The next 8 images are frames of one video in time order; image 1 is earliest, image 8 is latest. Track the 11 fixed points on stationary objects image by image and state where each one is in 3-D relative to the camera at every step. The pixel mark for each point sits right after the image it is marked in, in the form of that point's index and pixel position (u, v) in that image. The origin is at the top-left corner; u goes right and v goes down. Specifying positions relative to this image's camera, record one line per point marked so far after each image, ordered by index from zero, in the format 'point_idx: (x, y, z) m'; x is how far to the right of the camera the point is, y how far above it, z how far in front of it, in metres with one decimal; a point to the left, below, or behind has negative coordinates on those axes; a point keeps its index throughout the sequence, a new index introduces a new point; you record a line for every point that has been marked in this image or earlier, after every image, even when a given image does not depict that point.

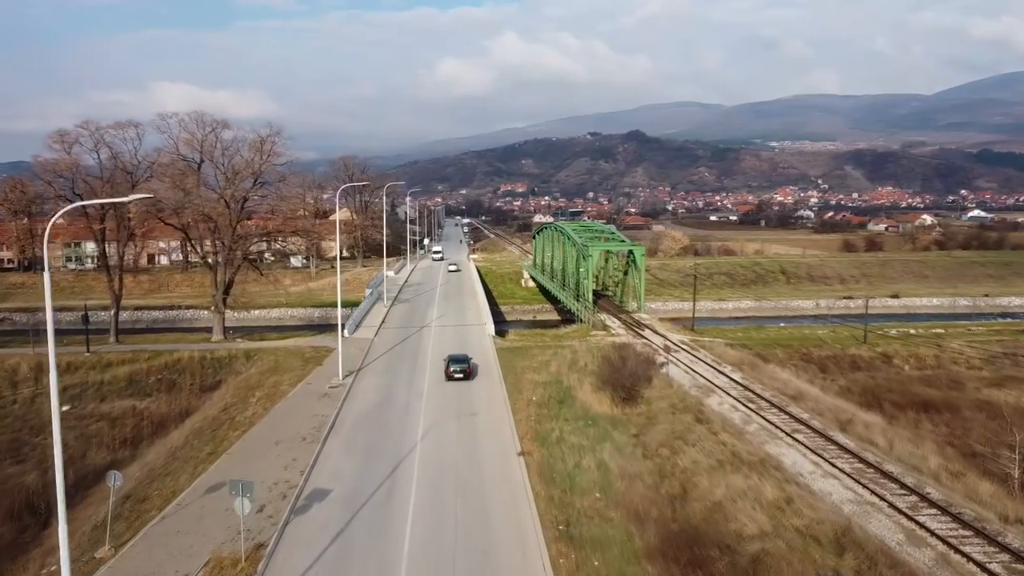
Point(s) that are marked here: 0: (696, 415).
0: (+4.2, -2.9, +18.5) m
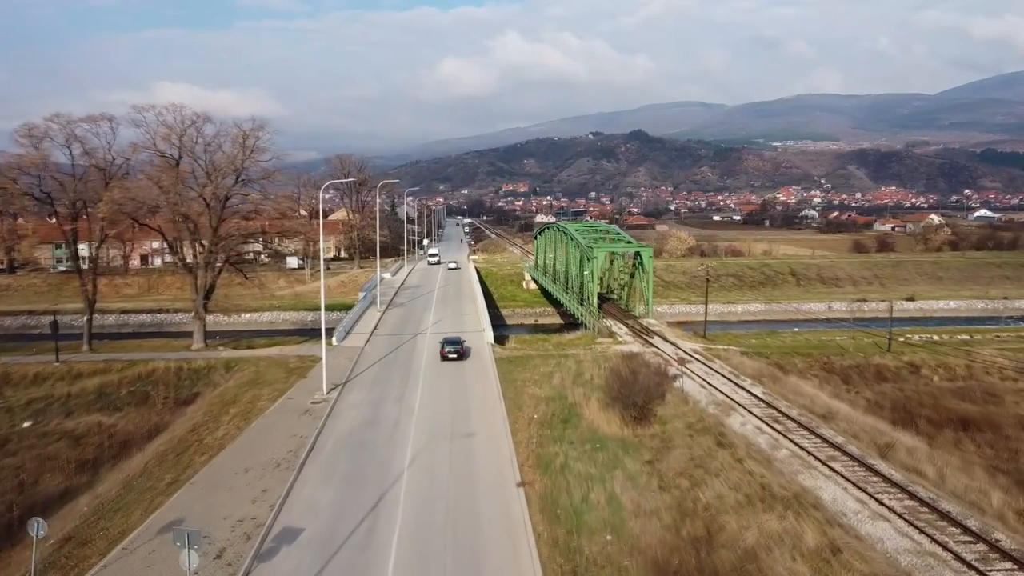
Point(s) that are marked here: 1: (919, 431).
0: (+4.2, -3.1, +16.5) m
1: (+9.8, -3.4, +19.3) m
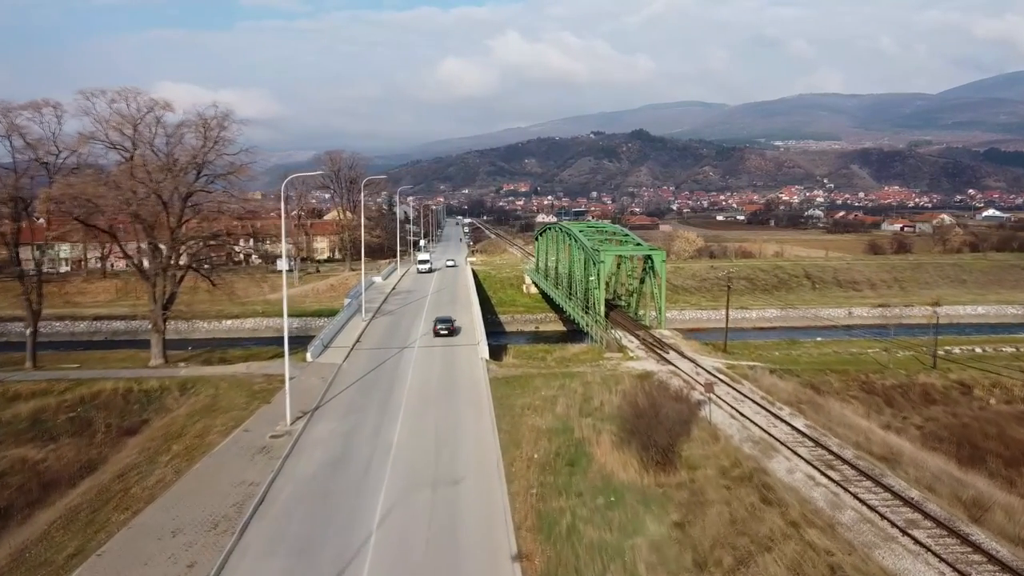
0: (+4.1, -3.4, +13.4) m
1: (+9.7, -3.7, +16.1) m
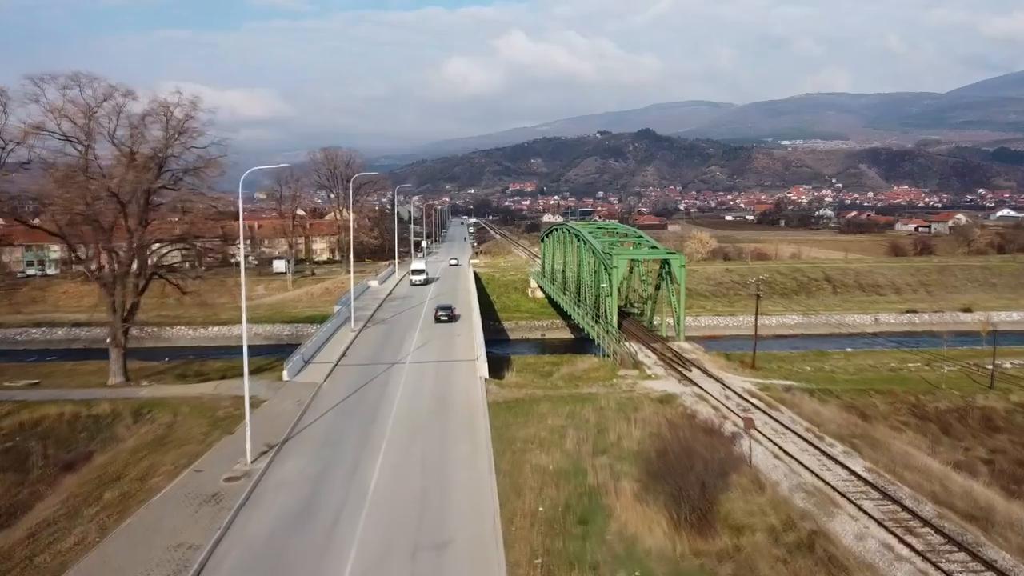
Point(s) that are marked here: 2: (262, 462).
0: (+4.1, -3.6, +10.5) m
1: (+9.7, -4.0, +13.2) m
2: (-4.8, -3.3, +15.4) m
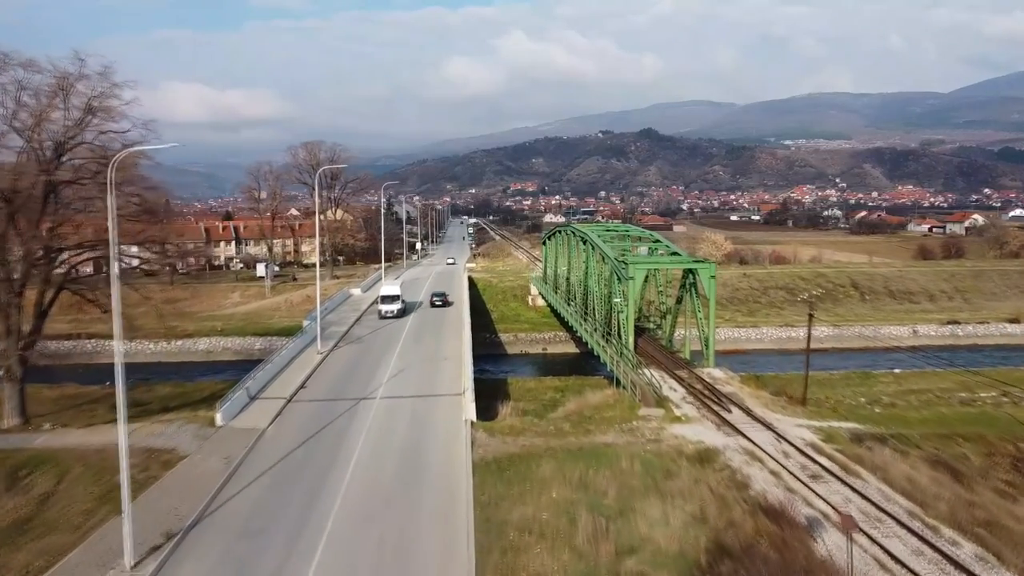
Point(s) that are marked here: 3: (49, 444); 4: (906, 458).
0: (+4.0, -4.1, +6.0) m
1: (+9.6, -4.4, +8.7) m
2: (-4.9, -3.8, +10.9) m
3: (-9.6, -3.2, +16.5) m
4: (+7.6, -3.3, +15.5) m
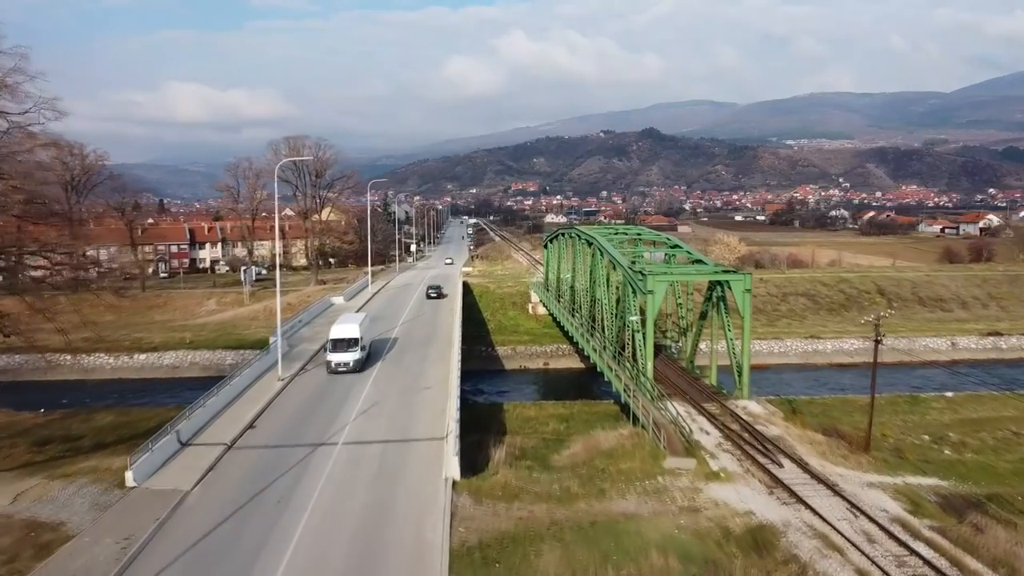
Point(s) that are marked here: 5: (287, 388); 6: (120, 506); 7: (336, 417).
0: (+3.8, -4.4, +2.3) m
1: (+9.4, -4.8, +4.9) m
2: (-5.1, -4.1, +7.2) m
3: (-9.7, -3.6, +12.8) m
4: (+7.5, -3.7, +11.7) m
5: (-5.6, -2.5, +20.1) m
6: (-6.1, -3.4, +12.8) m
7: (-3.8, -2.8, +17.6) m
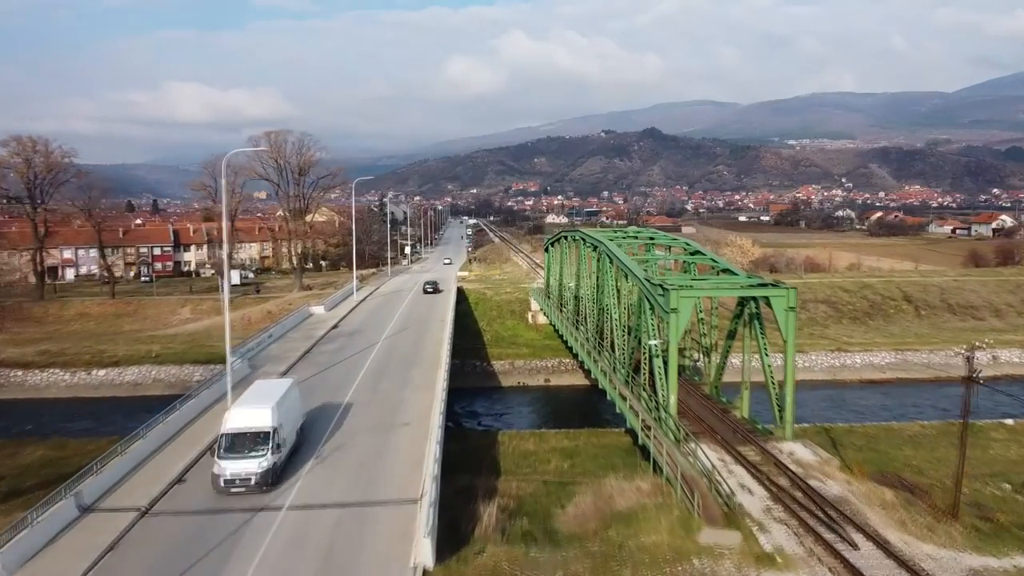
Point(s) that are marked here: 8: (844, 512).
0: (+3.7, -4.8, -1.1) m
1: (+9.3, -5.1, +1.6) m
2: (-5.2, -4.5, +3.9) m
3: (-9.8, -3.9, +9.5) m
4: (+7.3, -4.0, +8.4) m
5: (-5.7, -2.8, +16.8) m
6: (-6.3, -3.7, +9.4) m
7: (-3.9, -3.1, +14.3) m
8: (+5.0, -3.4, +12.0) m
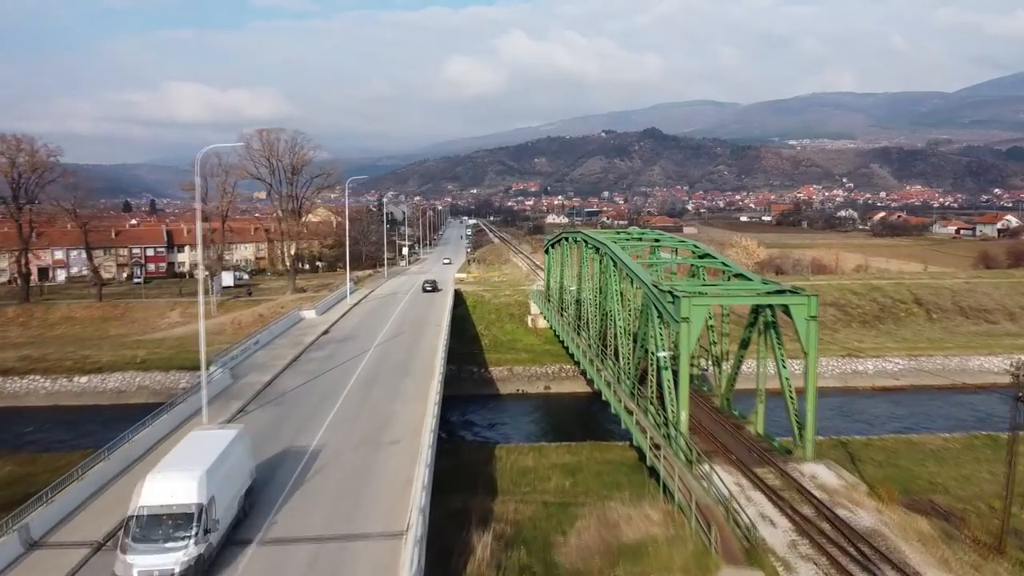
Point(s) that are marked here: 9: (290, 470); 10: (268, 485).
0: (+3.6, -4.9, -2.3) m
1: (+9.2, -5.3, +0.3) m
2: (-5.3, -4.6, +2.6) m
3: (-9.9, -4.0, +8.2) m
4: (+7.3, -4.1, +7.1) m
5: (-5.7, -2.9, +15.6) m
6: (-6.3, -3.9, +8.2) m
7: (-4.0, -3.2, +13.0) m
8: (+5.0, -3.5, +10.7) m
9: (-3.9, -3.0, +14.5) m
10: (-4.0, -3.1, +13.7) m
